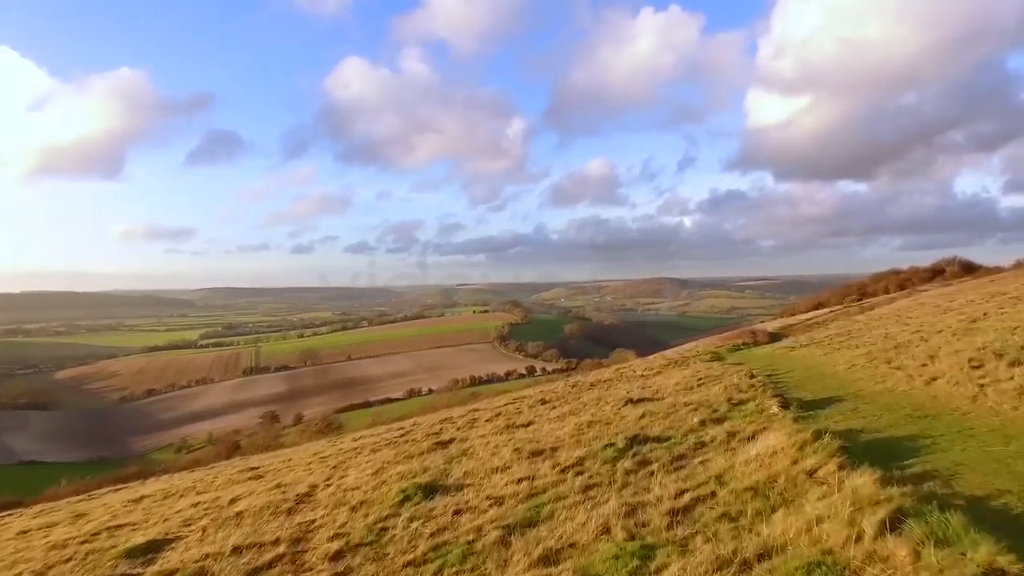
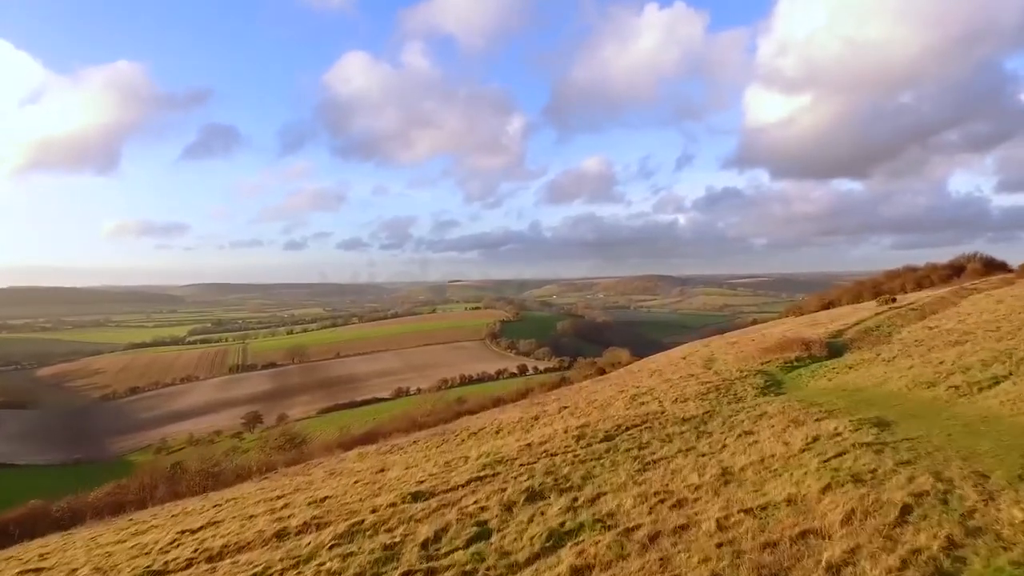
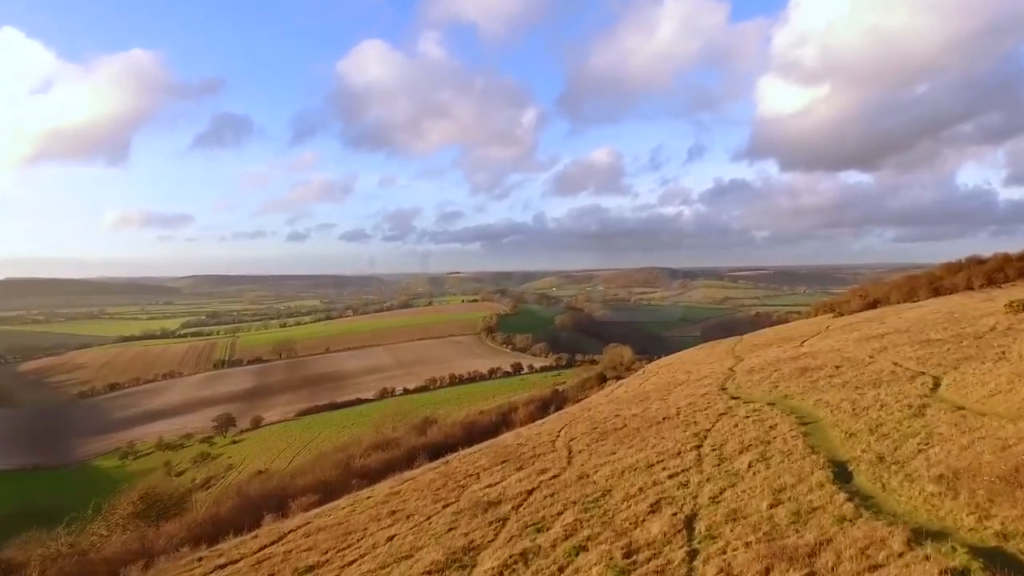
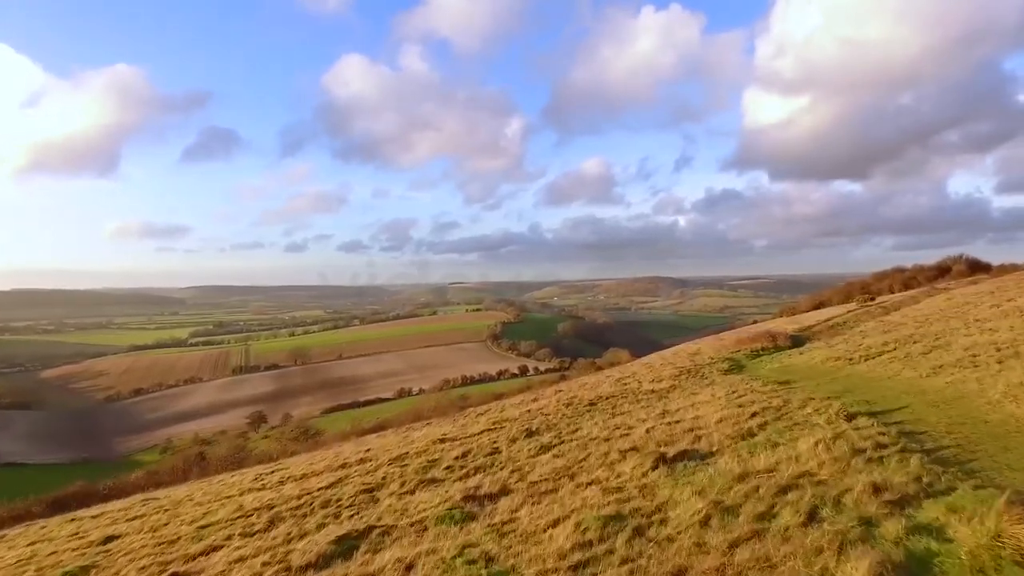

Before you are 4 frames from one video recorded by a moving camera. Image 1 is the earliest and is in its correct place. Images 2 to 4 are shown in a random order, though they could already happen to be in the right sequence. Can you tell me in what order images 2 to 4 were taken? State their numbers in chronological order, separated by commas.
4, 2, 3
